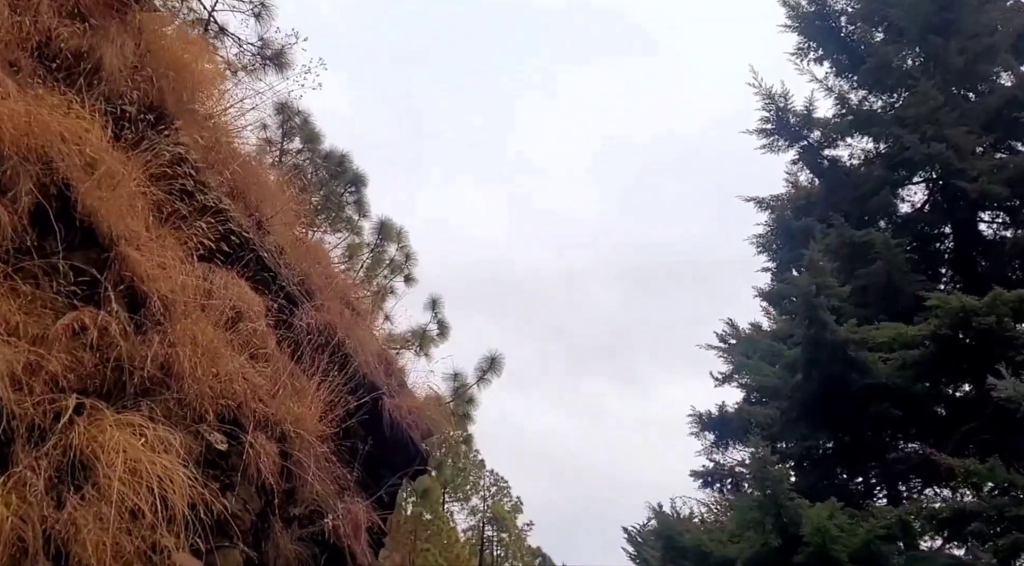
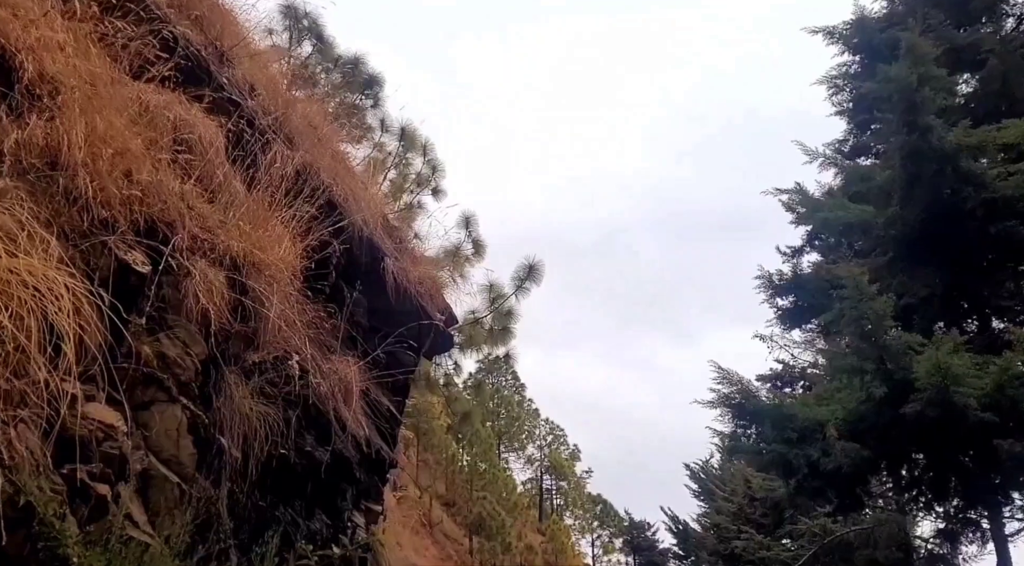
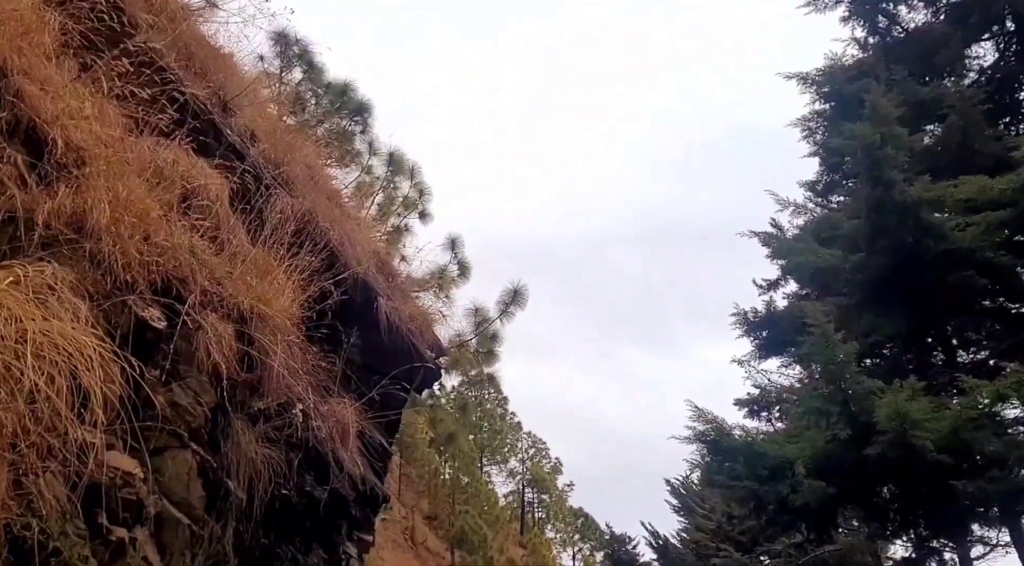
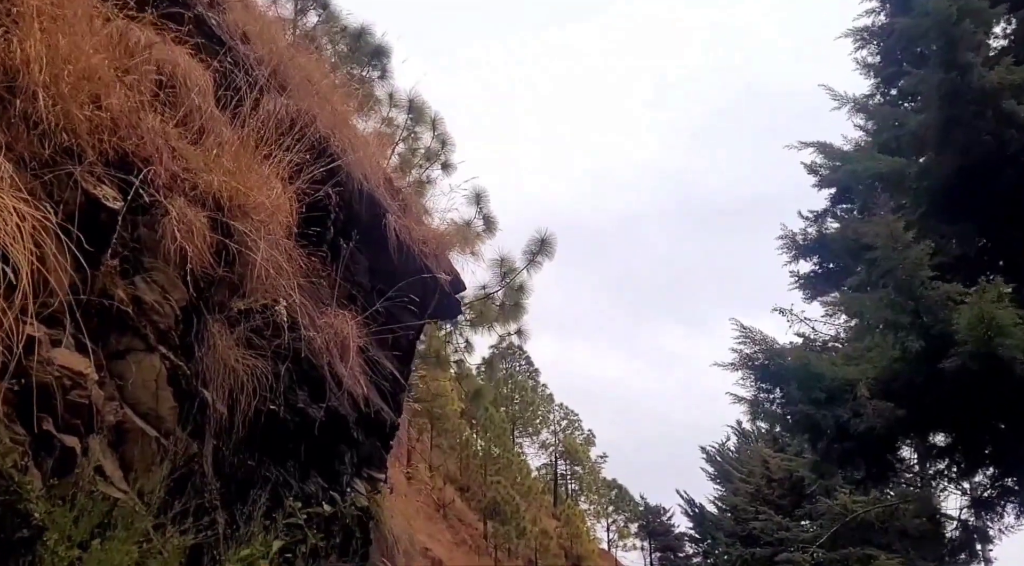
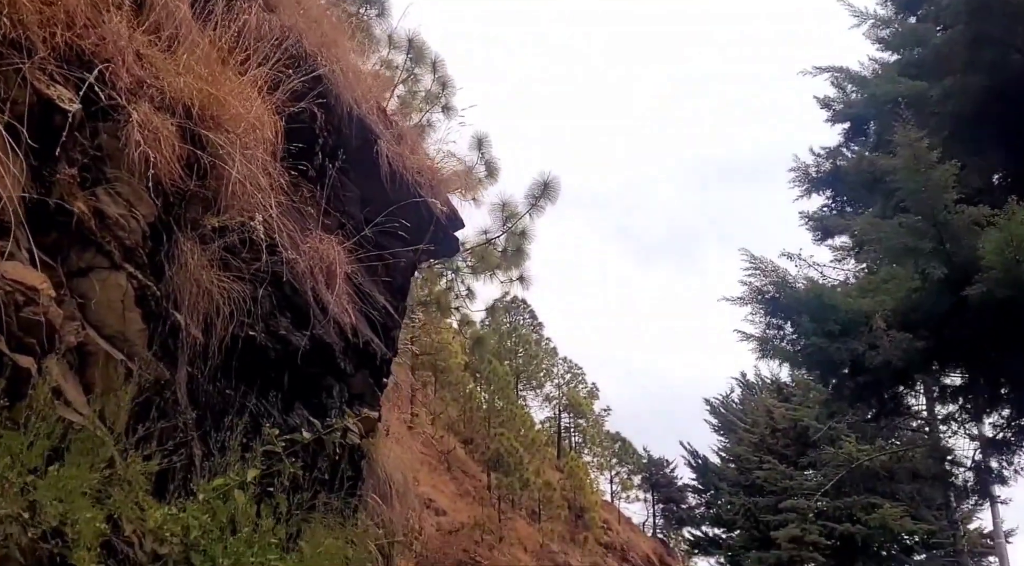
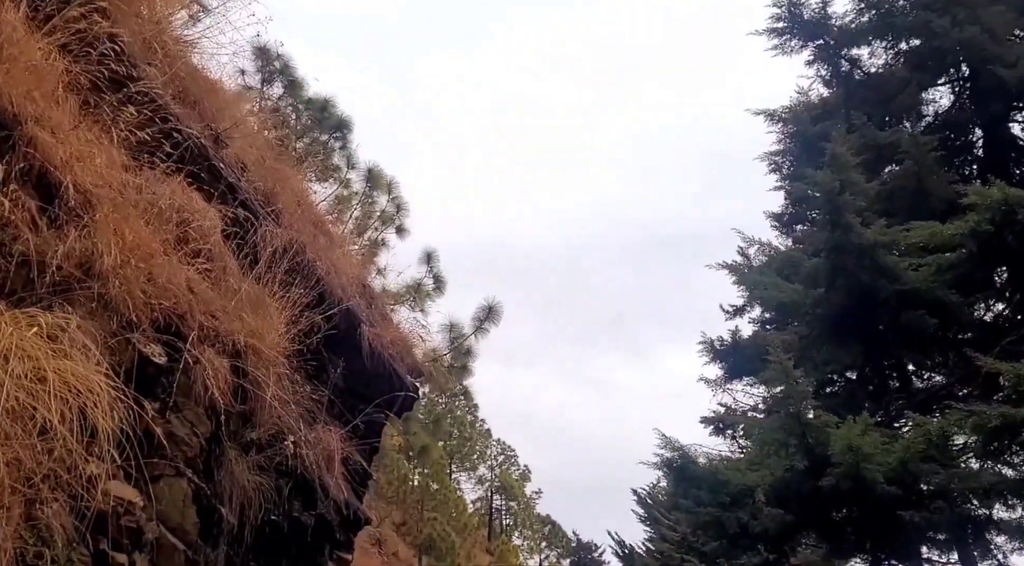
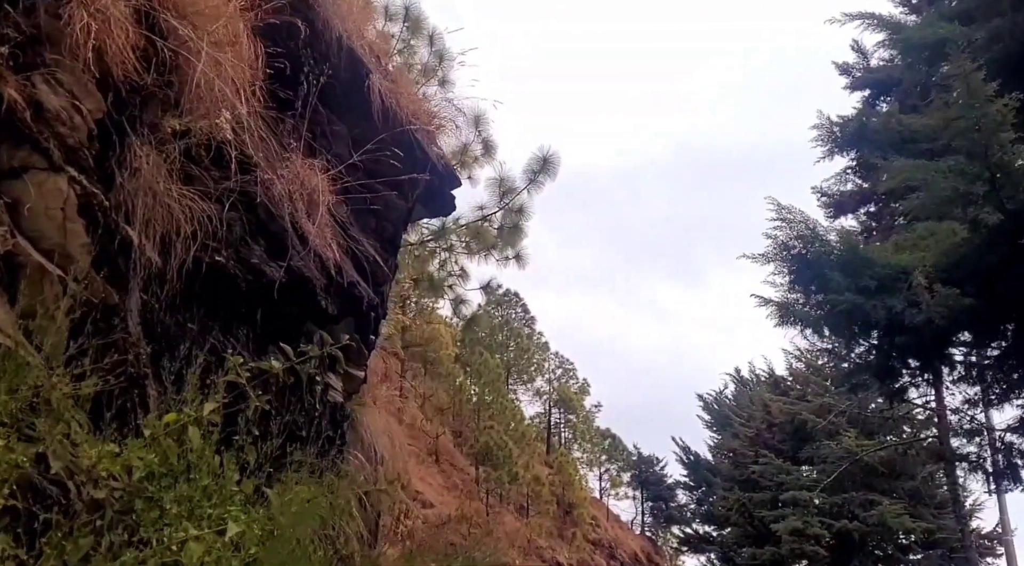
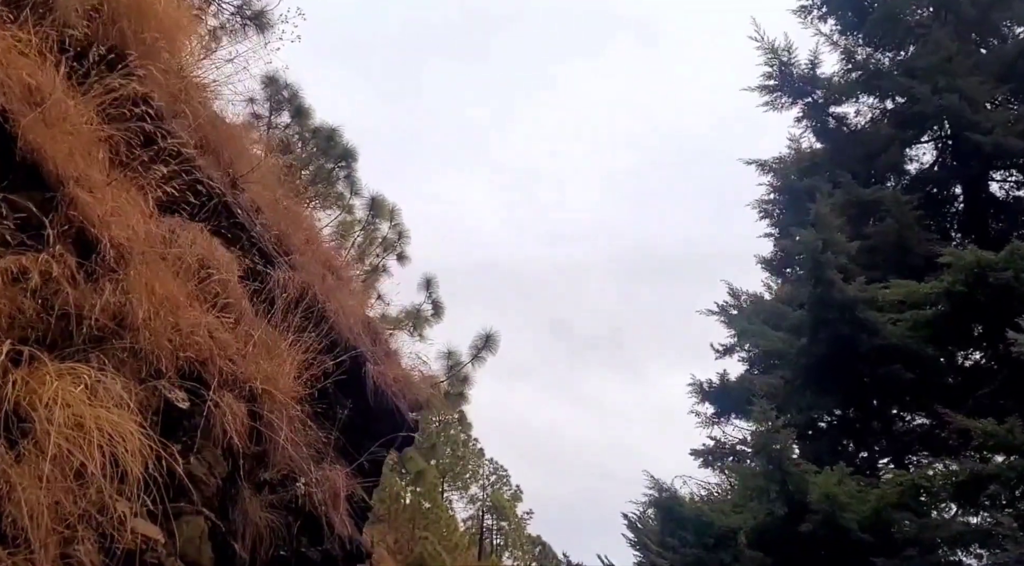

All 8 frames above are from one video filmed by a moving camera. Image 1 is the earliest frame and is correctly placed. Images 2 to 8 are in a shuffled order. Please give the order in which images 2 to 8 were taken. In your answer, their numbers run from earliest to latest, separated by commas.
8, 6, 3, 2, 4, 5, 7
